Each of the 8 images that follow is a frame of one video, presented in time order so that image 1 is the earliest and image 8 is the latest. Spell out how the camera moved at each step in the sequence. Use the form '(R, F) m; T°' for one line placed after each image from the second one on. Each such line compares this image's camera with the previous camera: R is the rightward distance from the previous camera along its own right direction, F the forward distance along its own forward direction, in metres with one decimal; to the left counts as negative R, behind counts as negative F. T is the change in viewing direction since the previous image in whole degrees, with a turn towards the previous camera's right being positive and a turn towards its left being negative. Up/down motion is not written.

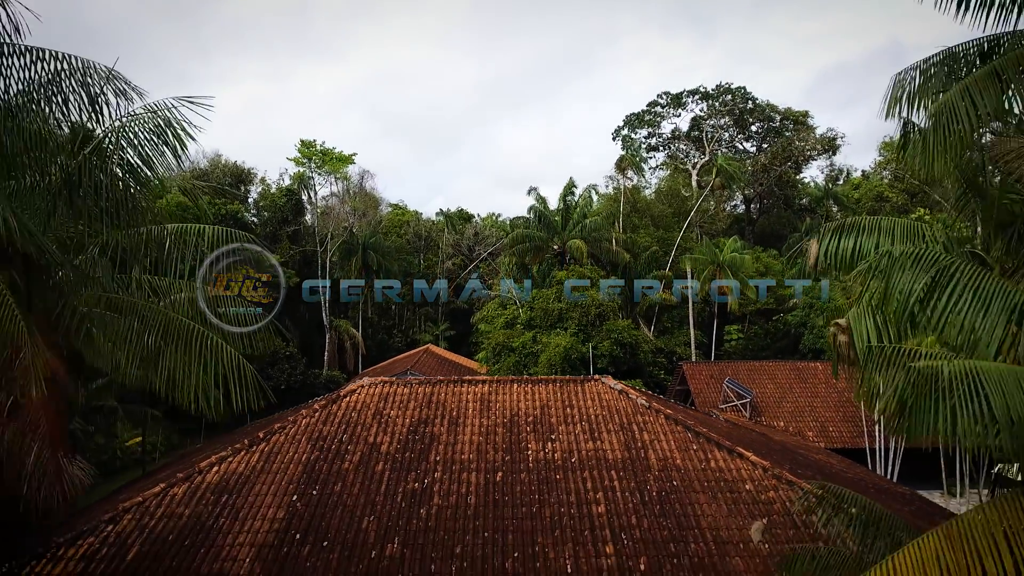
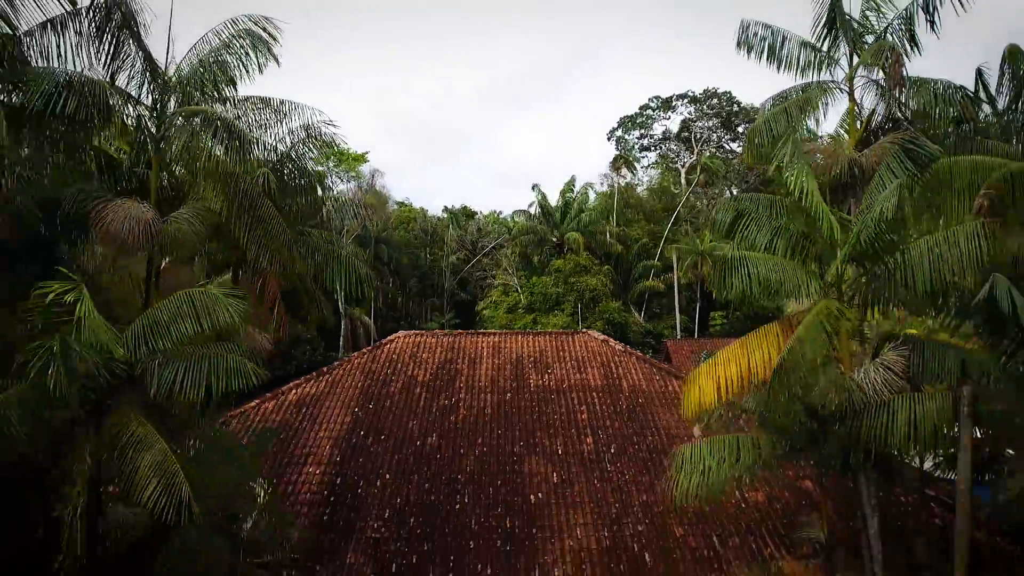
(-0.1, -3.3) m; 0°
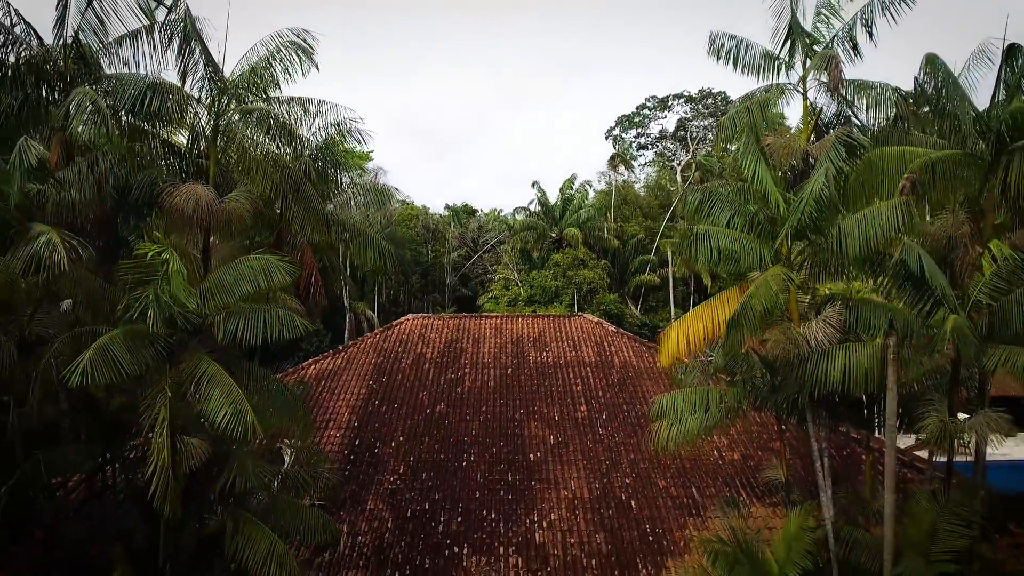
(0.0, -1.2) m; 0°
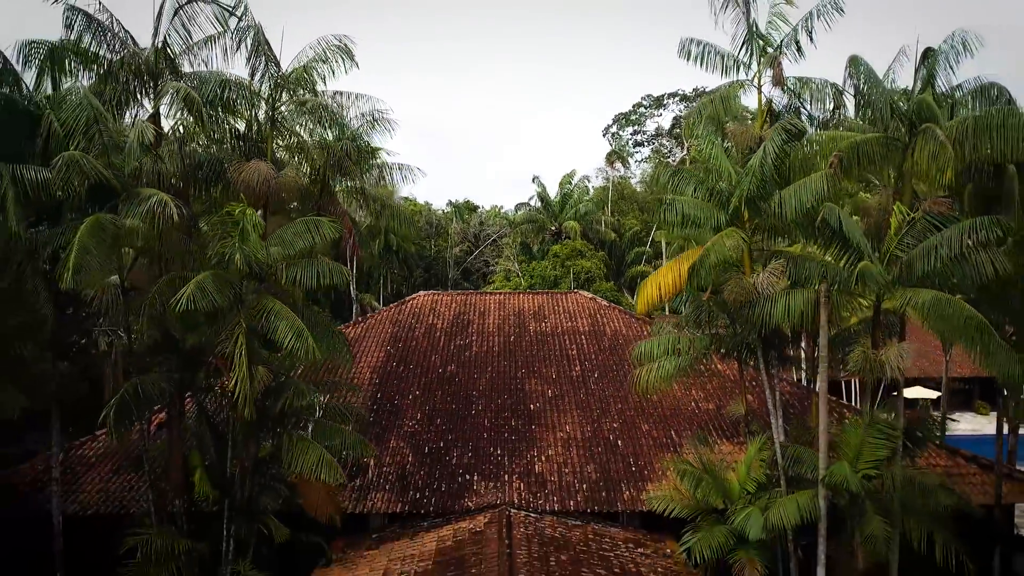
(-0.1, -1.7) m; 0°
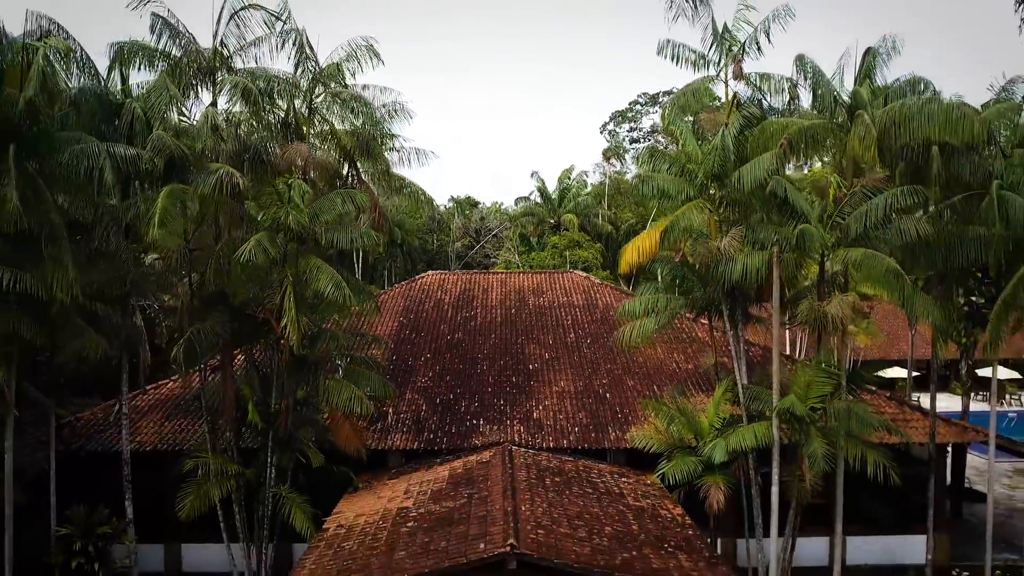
(0.0, -1.7) m; 0°
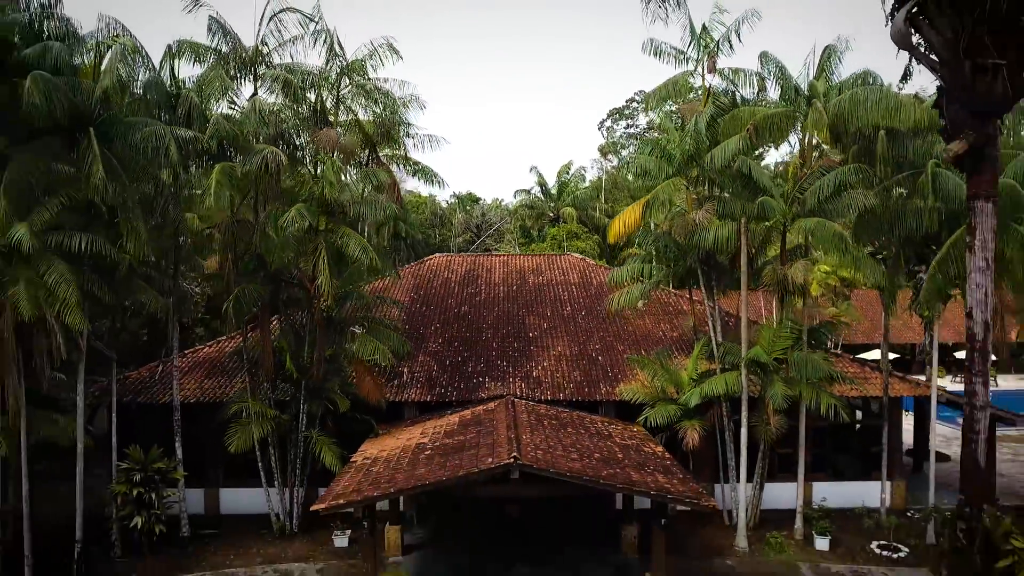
(-0.1, -1.6) m; 0°
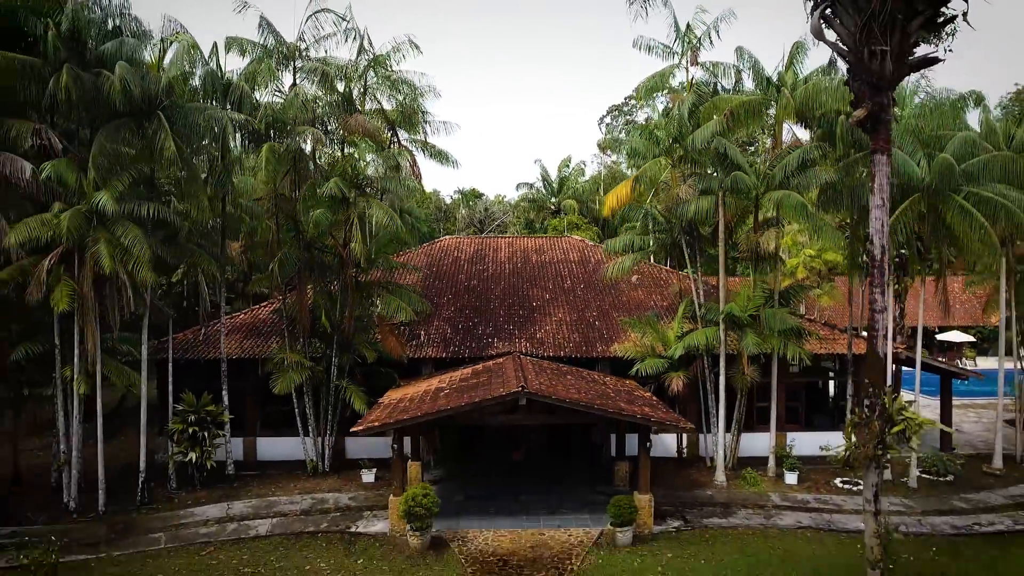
(-0.1, -1.8) m; 0°
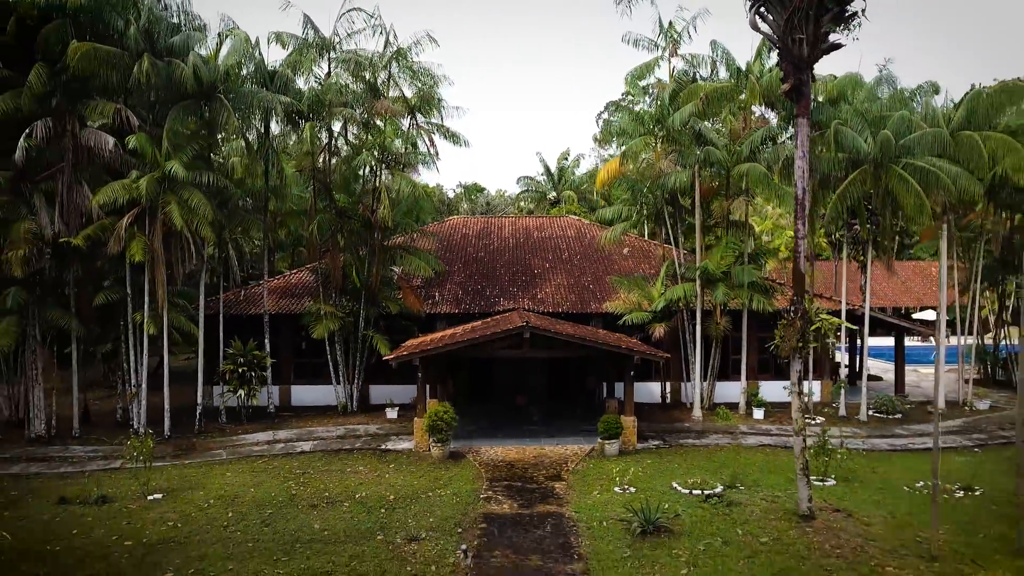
(-0.1, -2.2) m; 0°
